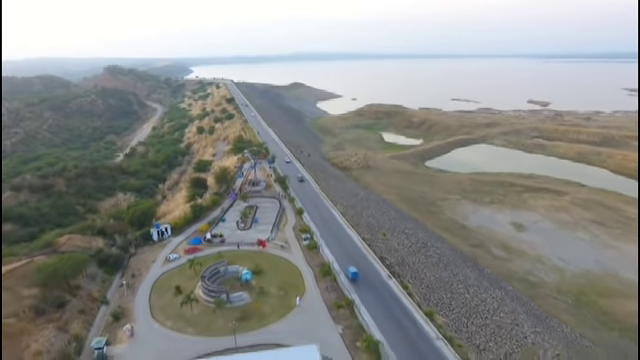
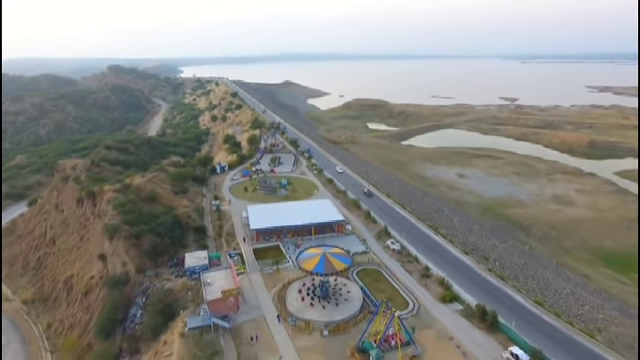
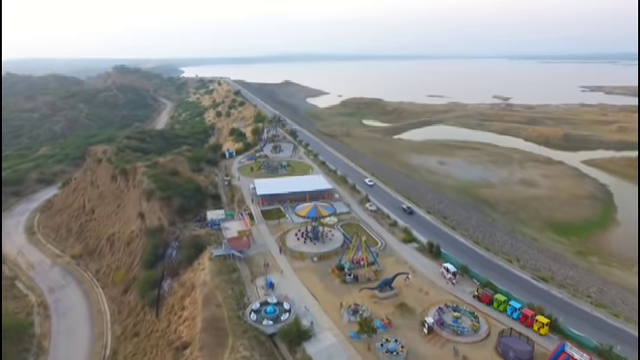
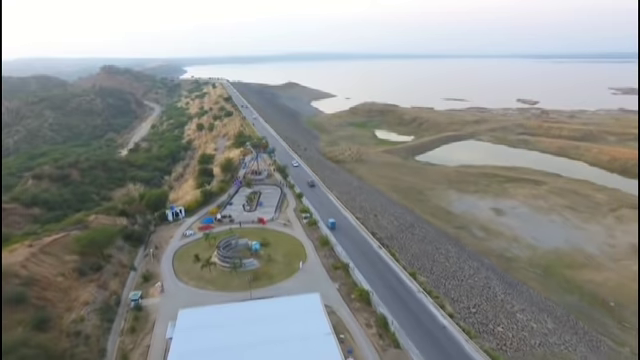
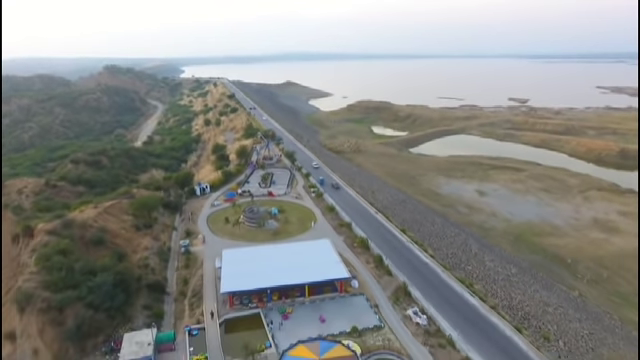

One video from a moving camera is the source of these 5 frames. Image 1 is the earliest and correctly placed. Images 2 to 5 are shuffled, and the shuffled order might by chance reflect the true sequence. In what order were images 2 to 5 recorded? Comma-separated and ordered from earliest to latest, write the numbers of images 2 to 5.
4, 5, 2, 3
